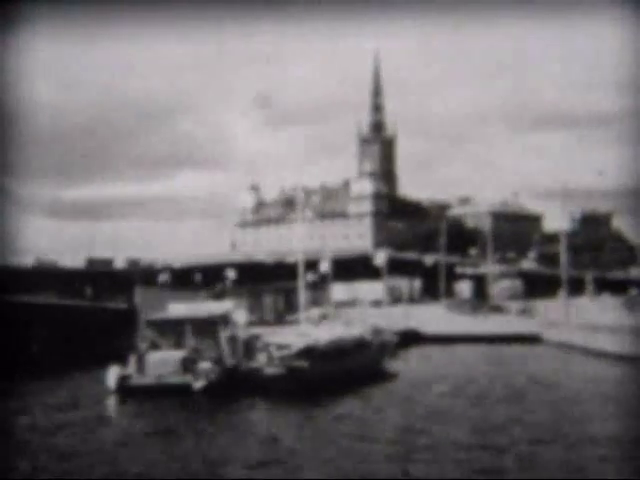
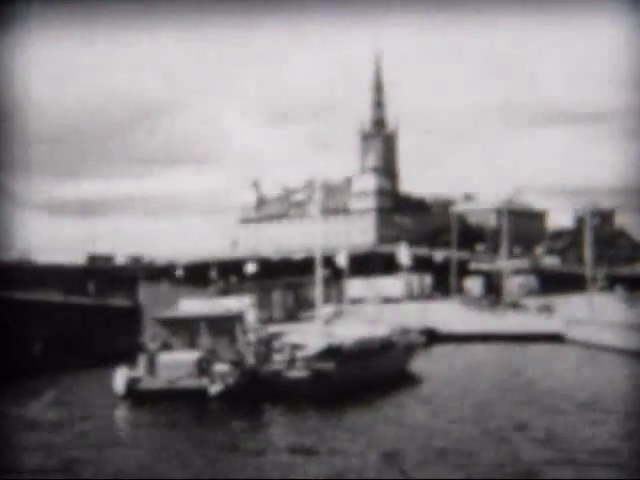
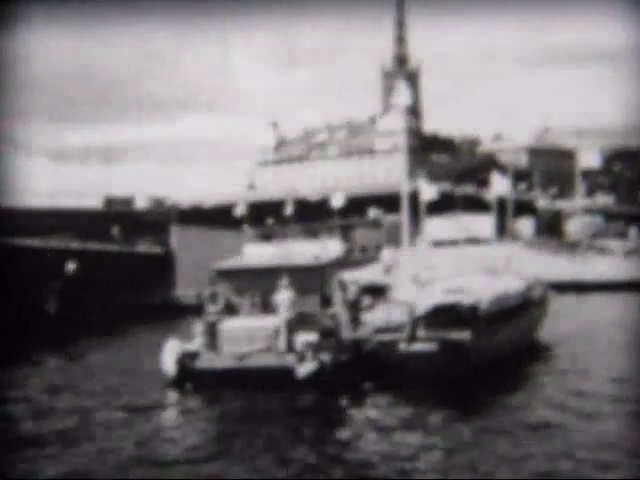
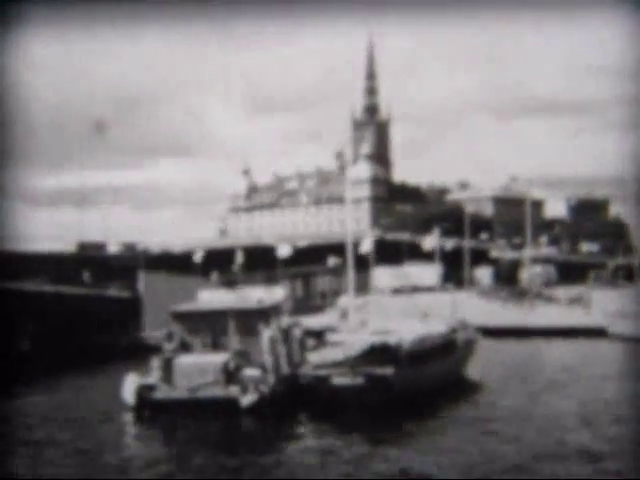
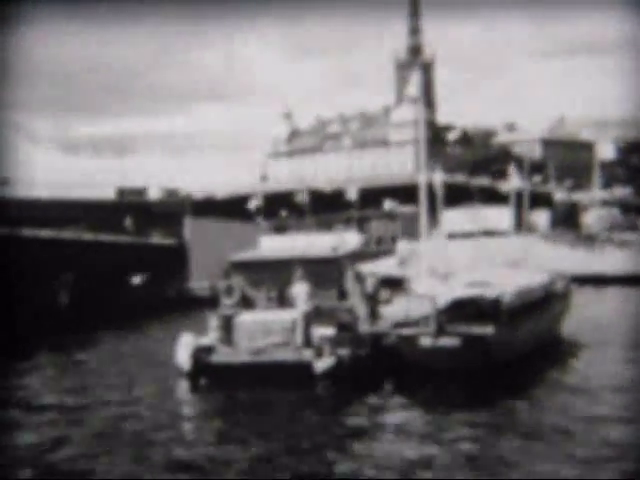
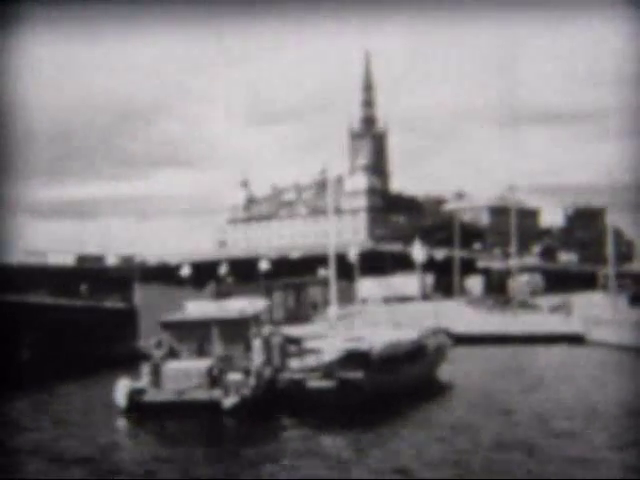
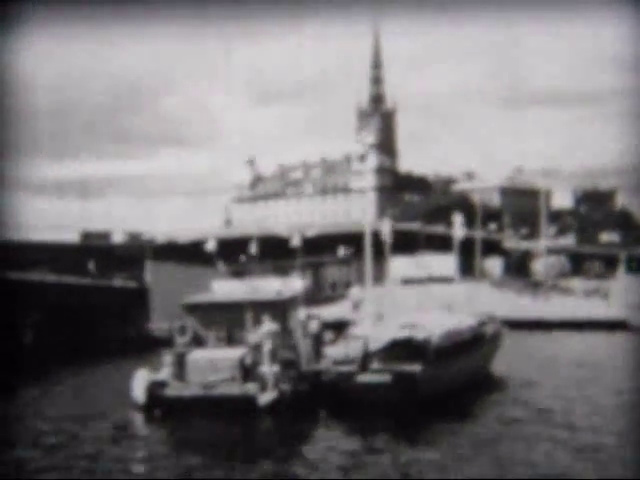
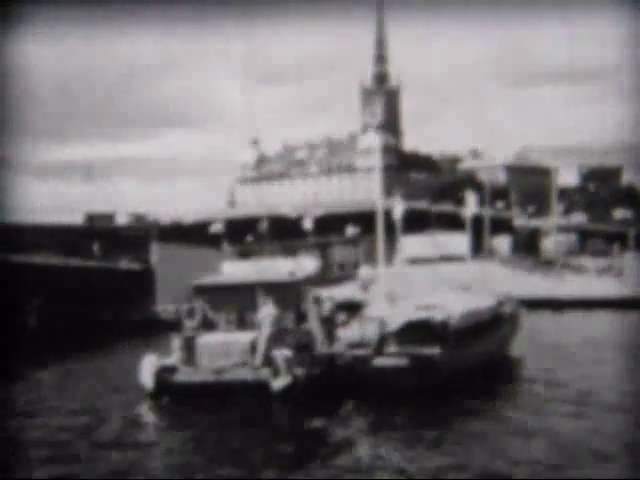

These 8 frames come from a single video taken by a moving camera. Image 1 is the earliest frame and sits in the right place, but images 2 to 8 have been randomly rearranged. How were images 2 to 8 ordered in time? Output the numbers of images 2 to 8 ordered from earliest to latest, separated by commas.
2, 6, 4, 7, 8, 3, 5
